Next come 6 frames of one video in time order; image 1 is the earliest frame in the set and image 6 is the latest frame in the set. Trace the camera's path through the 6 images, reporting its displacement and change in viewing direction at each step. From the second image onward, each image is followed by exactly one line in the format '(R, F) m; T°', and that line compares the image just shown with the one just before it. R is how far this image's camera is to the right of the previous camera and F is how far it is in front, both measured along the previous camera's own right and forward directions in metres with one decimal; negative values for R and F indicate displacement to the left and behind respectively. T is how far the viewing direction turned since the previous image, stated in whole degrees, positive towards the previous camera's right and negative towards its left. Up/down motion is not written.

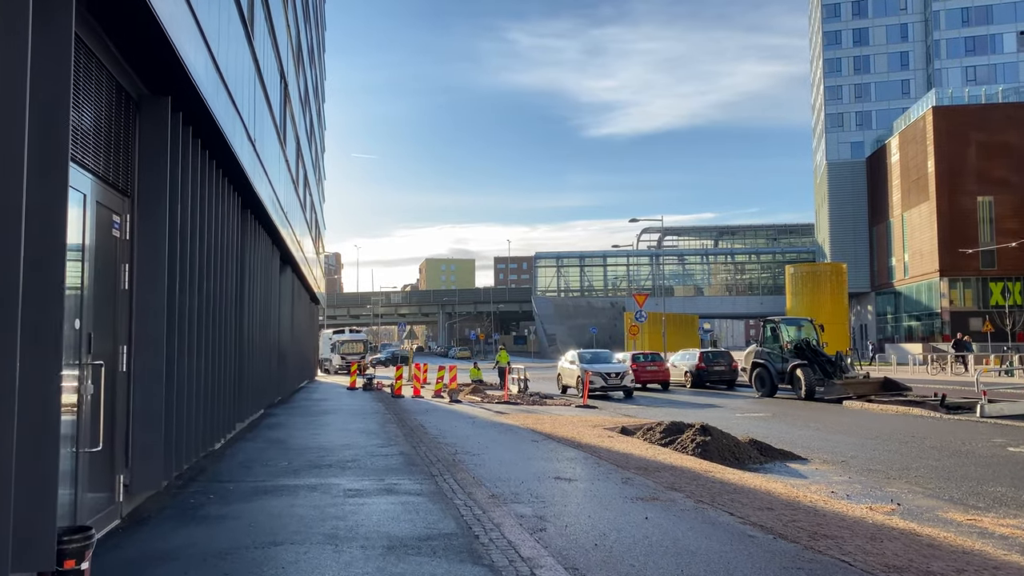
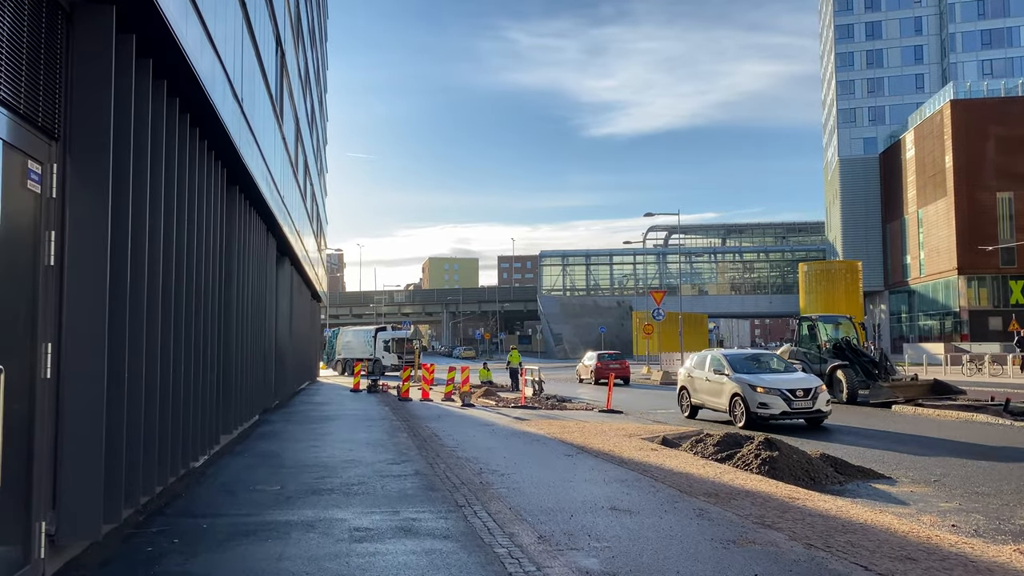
(-0.4, +1.8) m; 0°
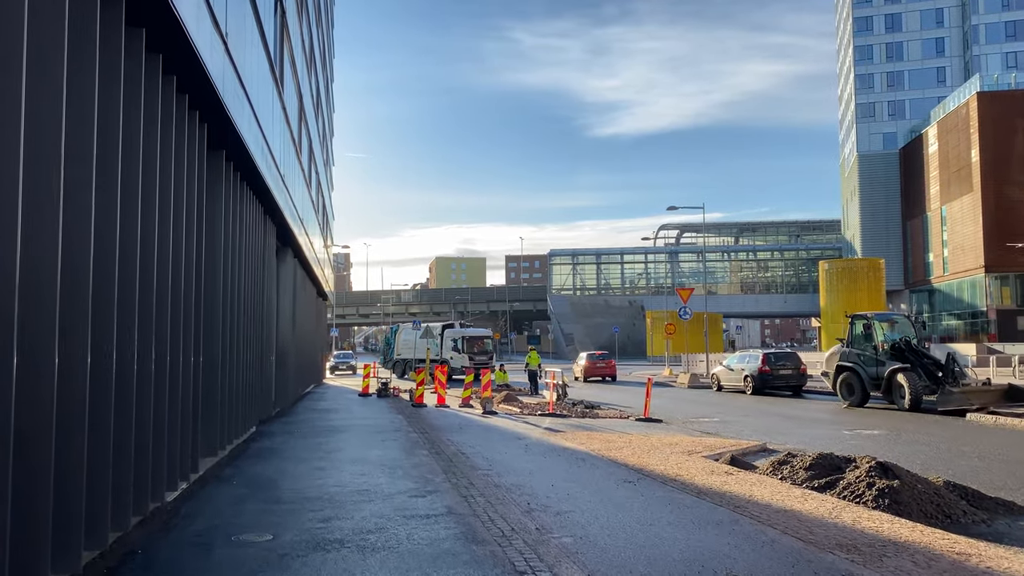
(-0.5, +2.1) m; 0°
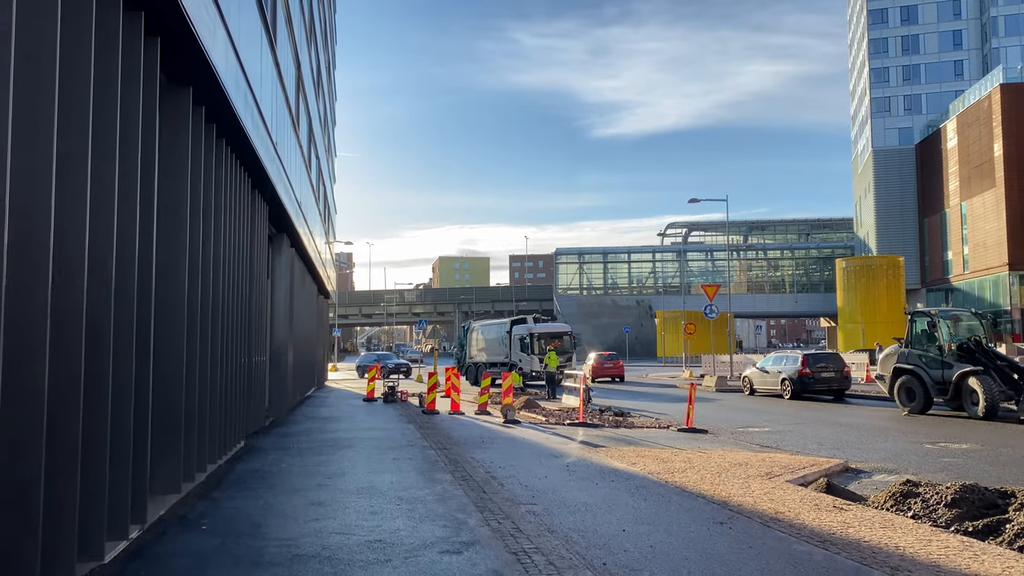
(-0.5, +2.2) m; 0°
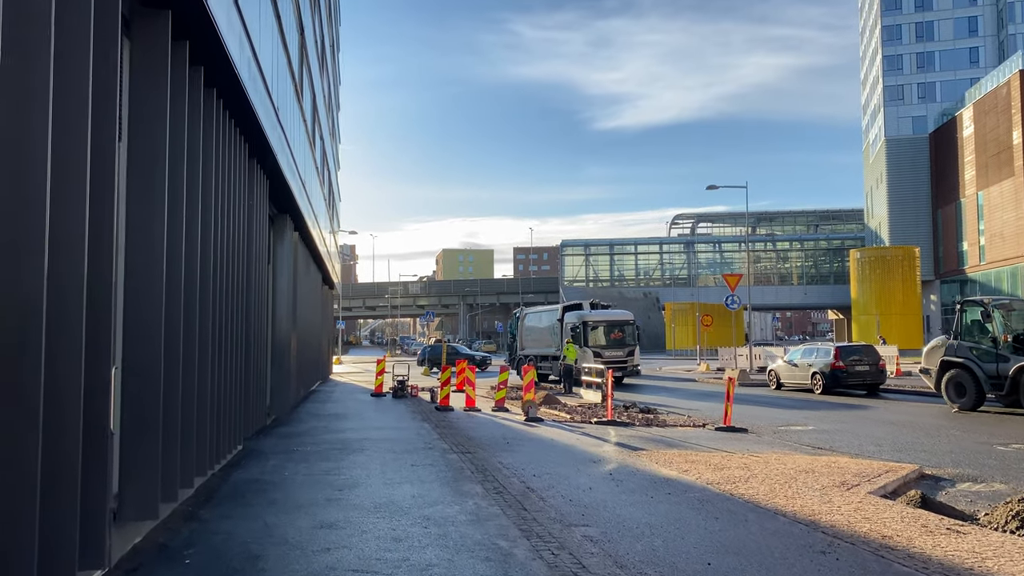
(-0.4, +1.4) m; 0°
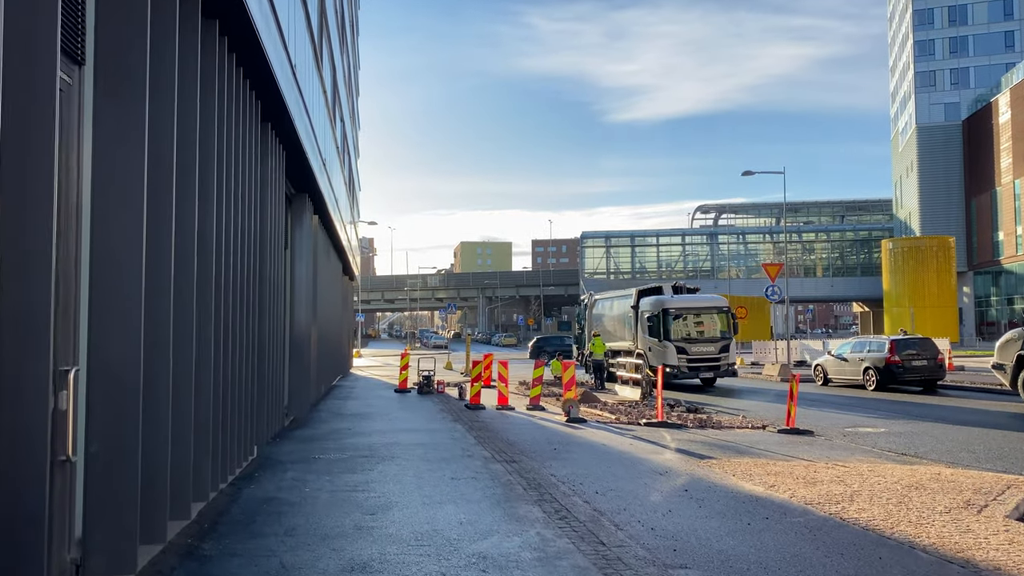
(-0.4, +1.4) m; -1°
